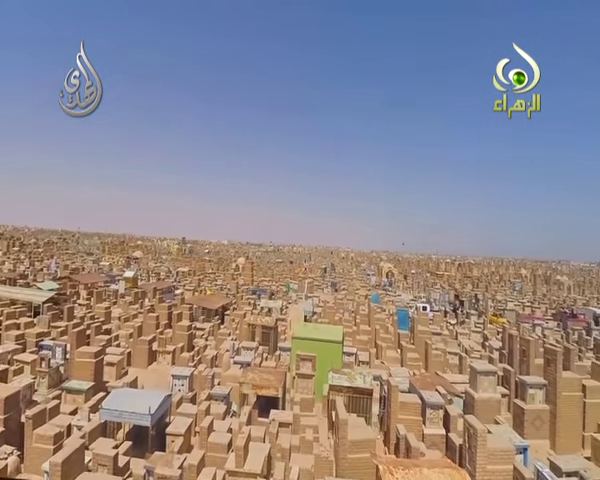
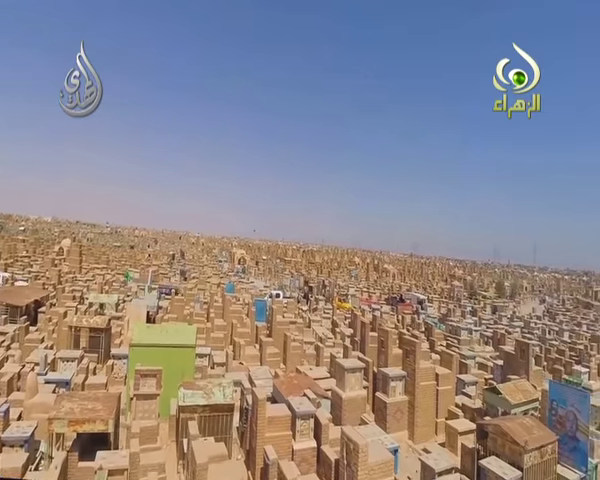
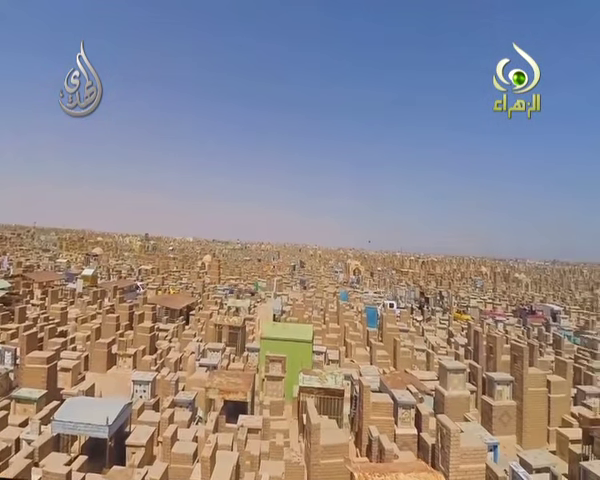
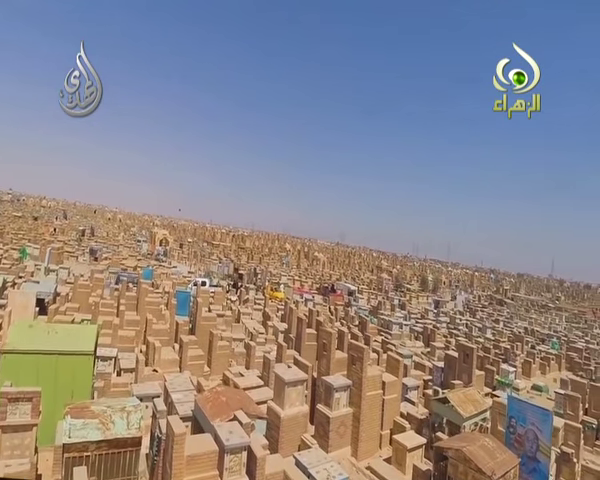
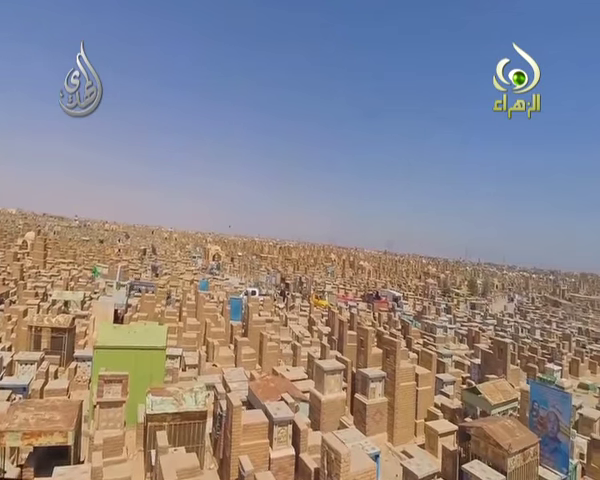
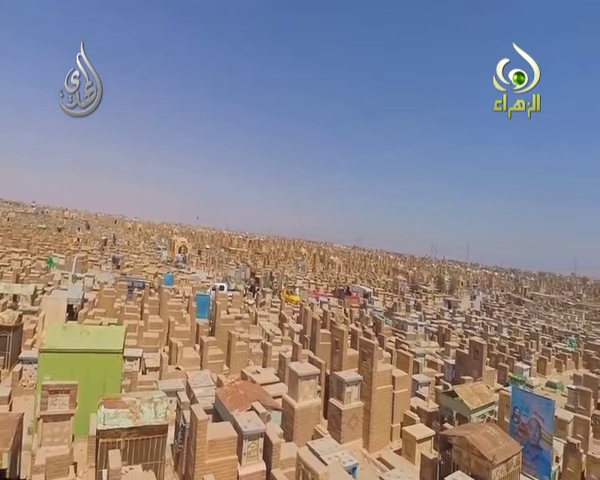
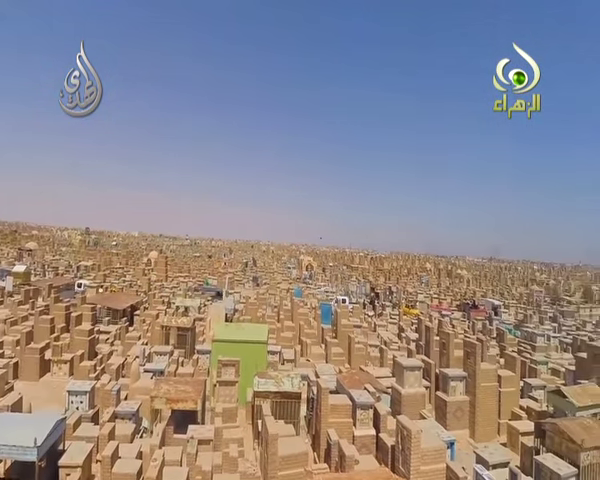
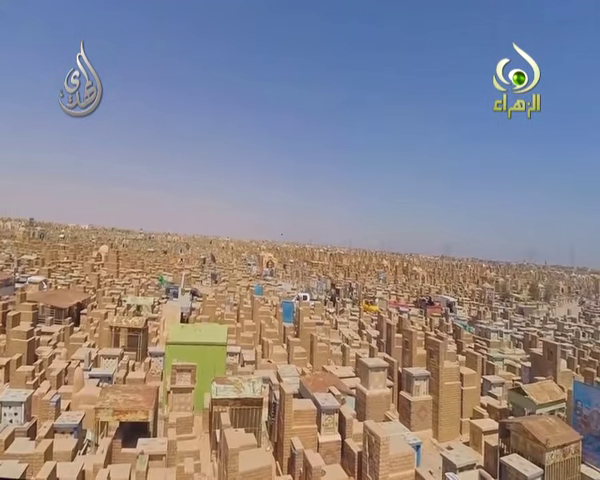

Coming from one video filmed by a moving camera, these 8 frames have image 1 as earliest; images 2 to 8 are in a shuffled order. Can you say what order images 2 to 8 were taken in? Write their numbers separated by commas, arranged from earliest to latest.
3, 7, 8, 2, 5, 6, 4
